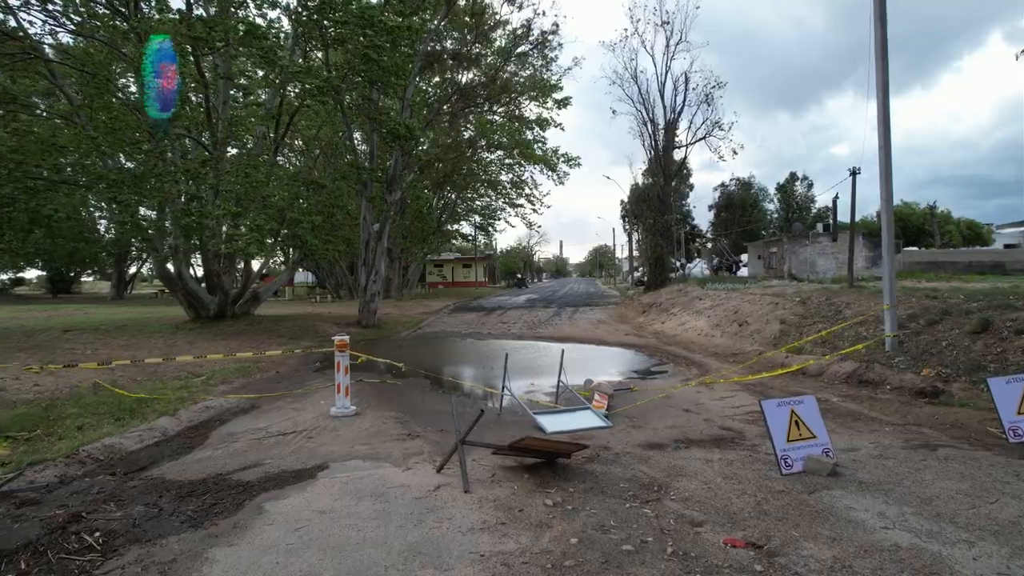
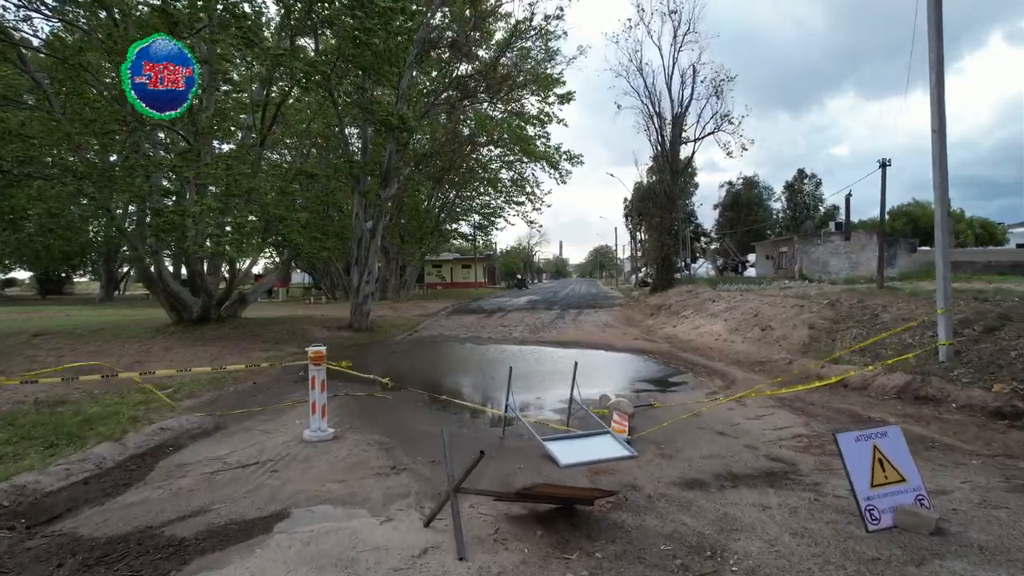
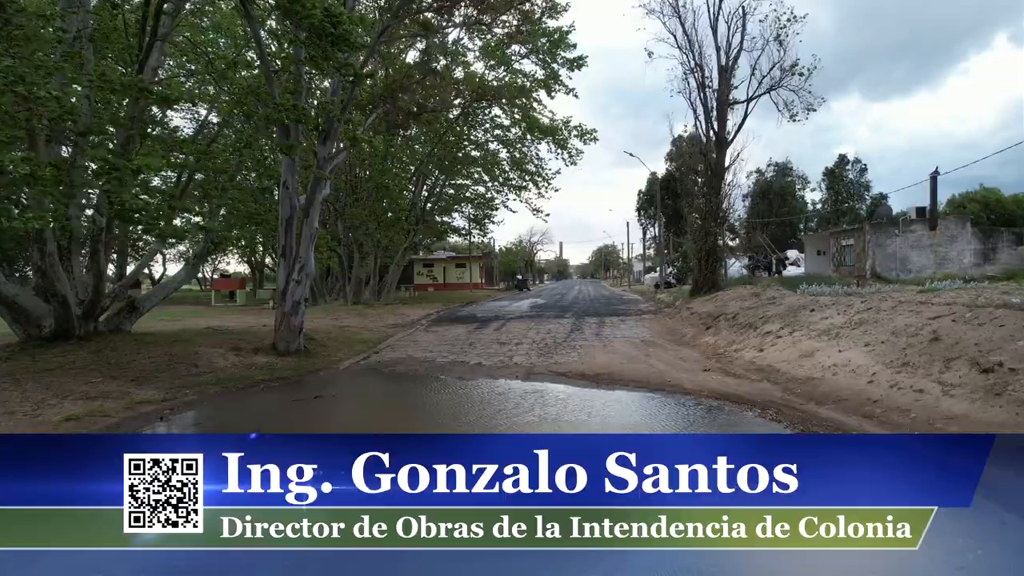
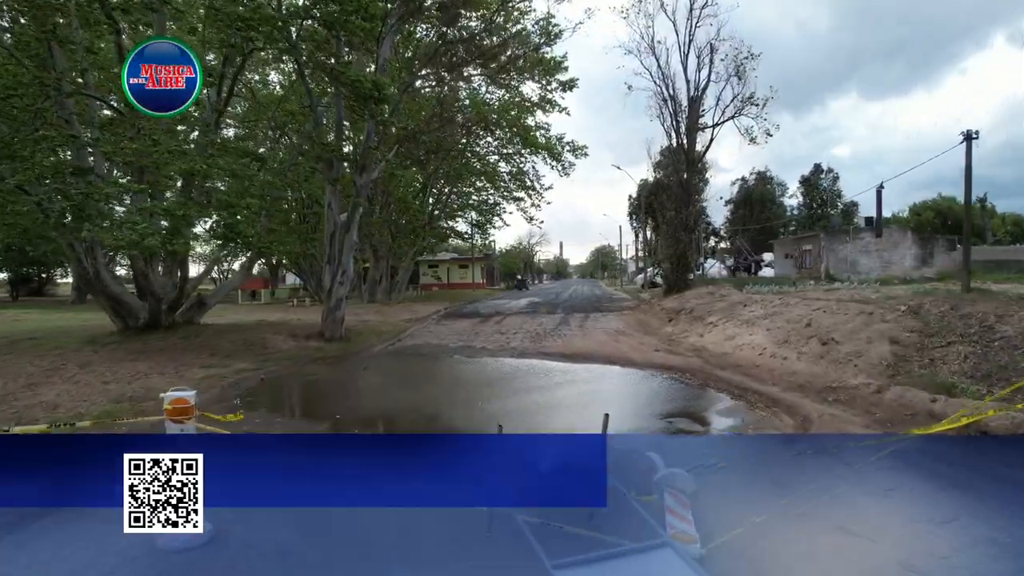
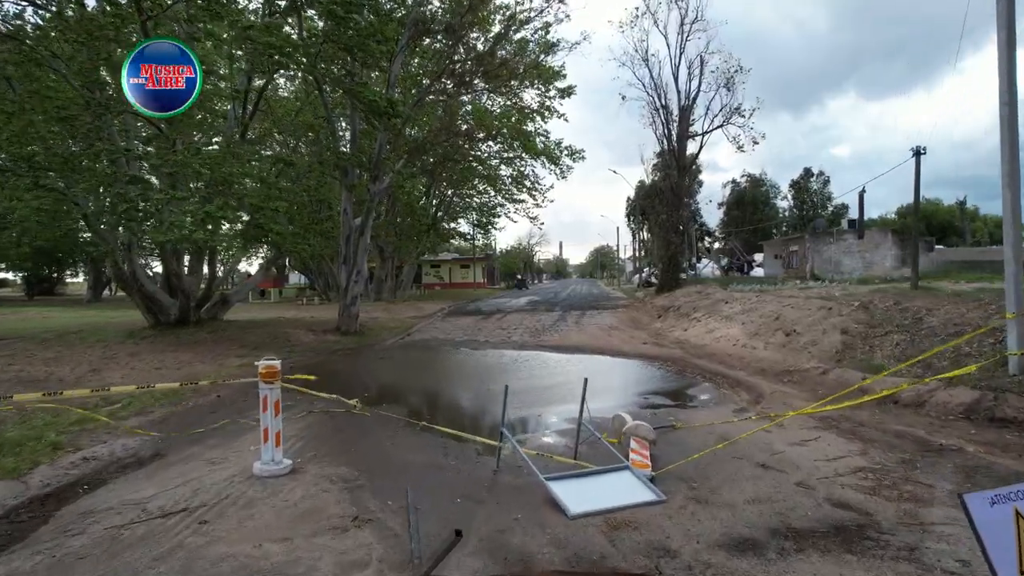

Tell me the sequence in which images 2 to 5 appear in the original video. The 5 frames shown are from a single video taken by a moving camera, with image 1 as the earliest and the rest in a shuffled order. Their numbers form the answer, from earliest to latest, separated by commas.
2, 5, 4, 3
